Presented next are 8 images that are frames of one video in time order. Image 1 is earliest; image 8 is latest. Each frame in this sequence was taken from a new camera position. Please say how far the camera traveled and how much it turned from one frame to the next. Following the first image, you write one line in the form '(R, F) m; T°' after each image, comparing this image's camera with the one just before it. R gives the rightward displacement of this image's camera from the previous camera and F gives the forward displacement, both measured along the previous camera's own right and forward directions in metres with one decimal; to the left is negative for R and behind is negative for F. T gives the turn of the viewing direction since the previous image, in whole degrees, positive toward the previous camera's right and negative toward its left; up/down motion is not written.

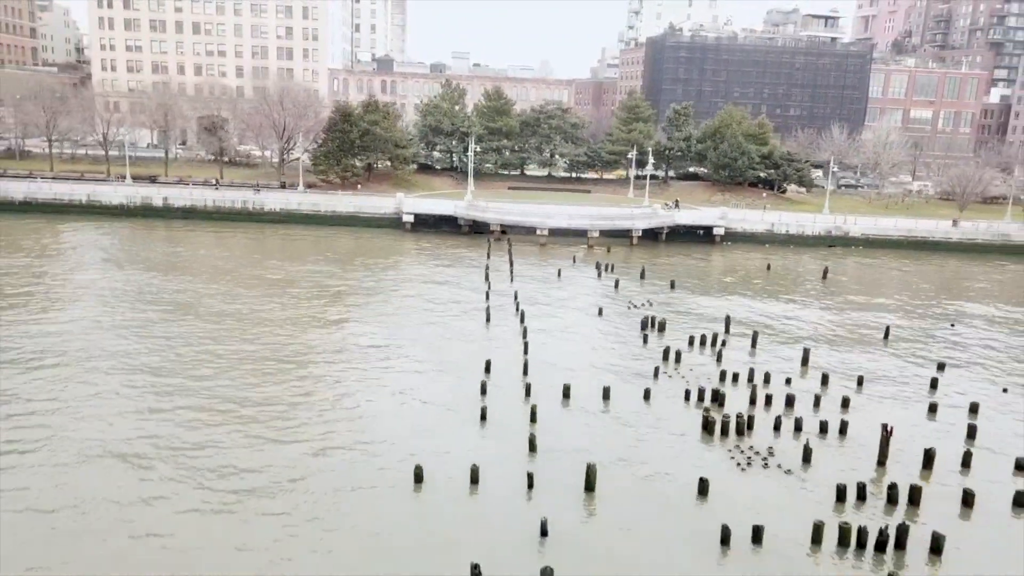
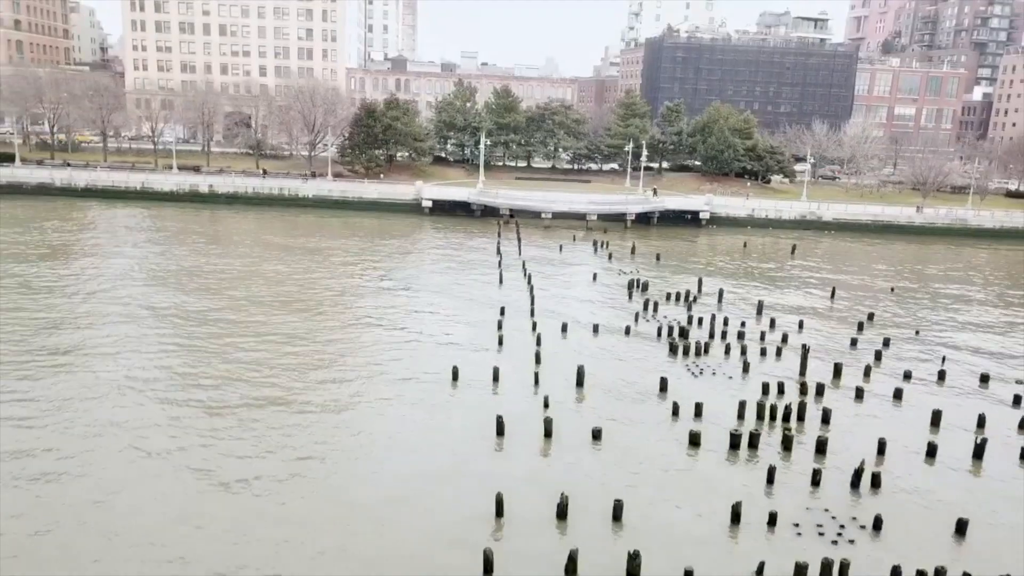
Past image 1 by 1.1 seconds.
(-0.2, -6.3) m; 0°
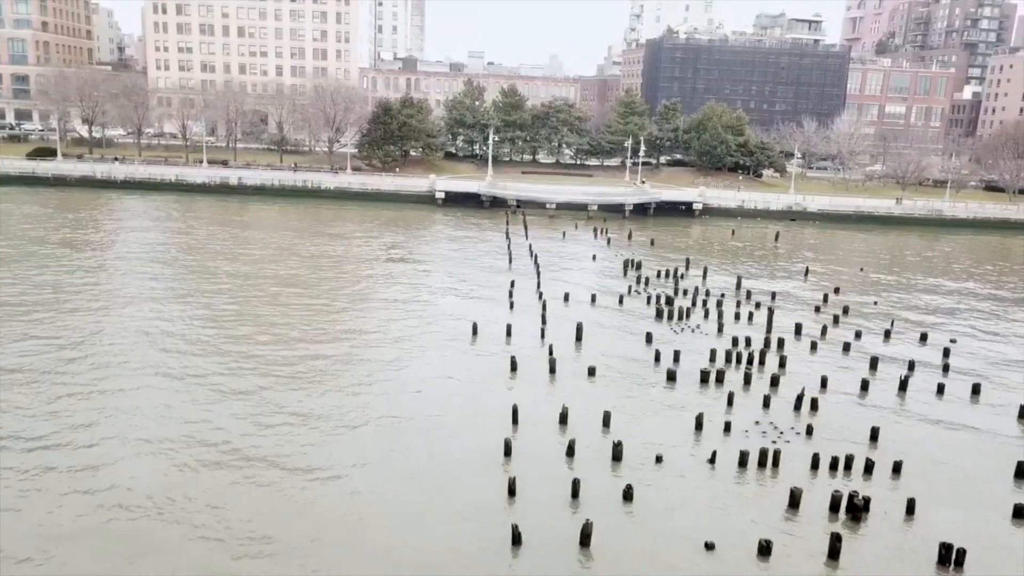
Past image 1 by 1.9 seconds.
(-0.2, -4.5) m; 0°
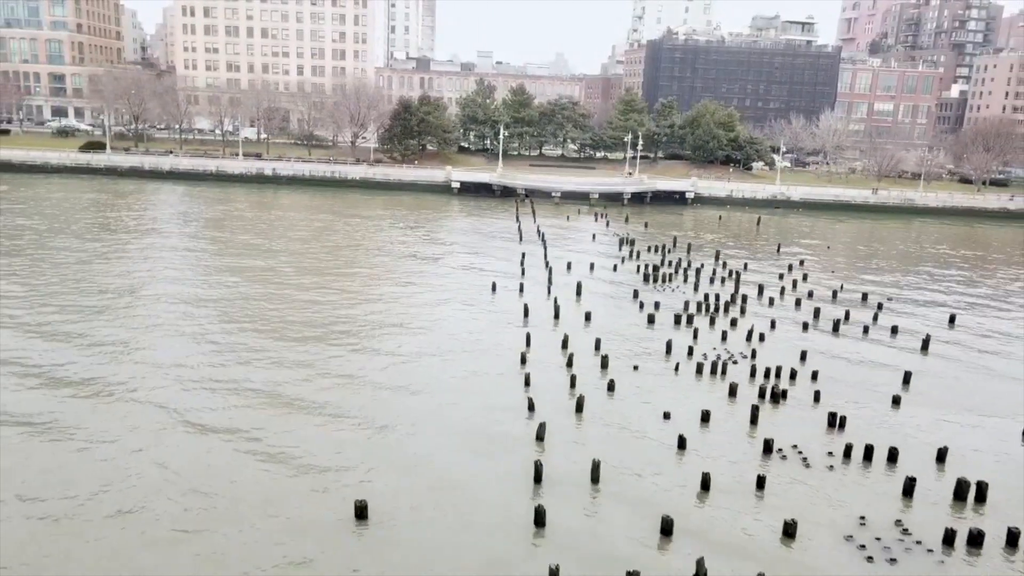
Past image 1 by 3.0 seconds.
(-0.3, -6.3) m; 0°
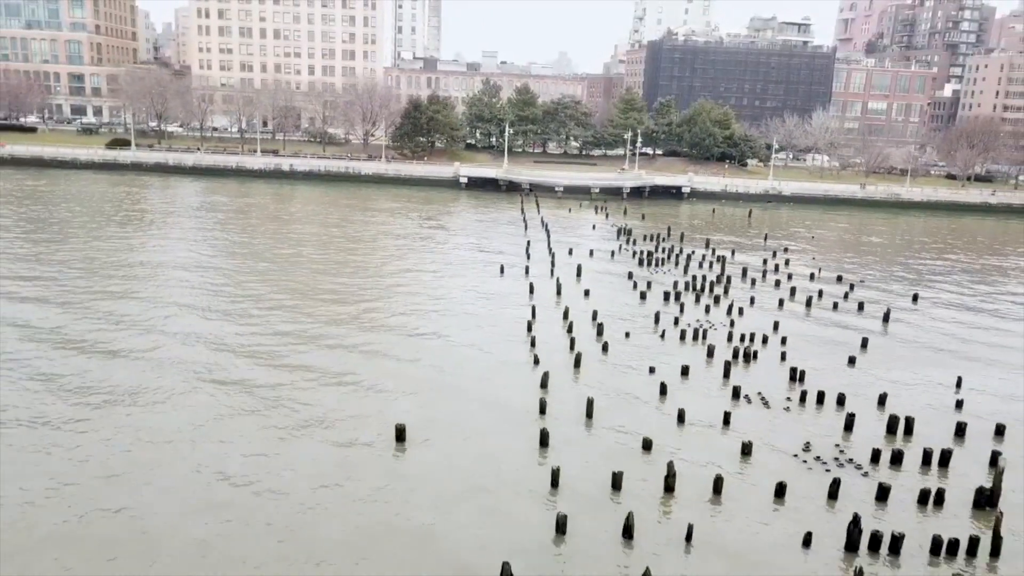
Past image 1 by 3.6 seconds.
(-0.2, -3.6) m; 0°
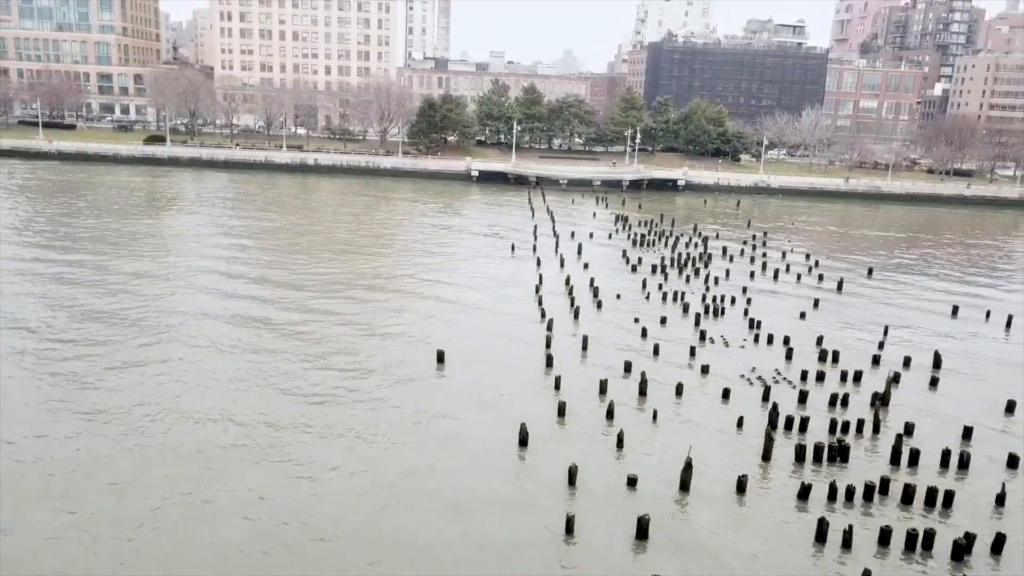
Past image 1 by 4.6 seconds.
(-0.2, -5.8) m; 0°
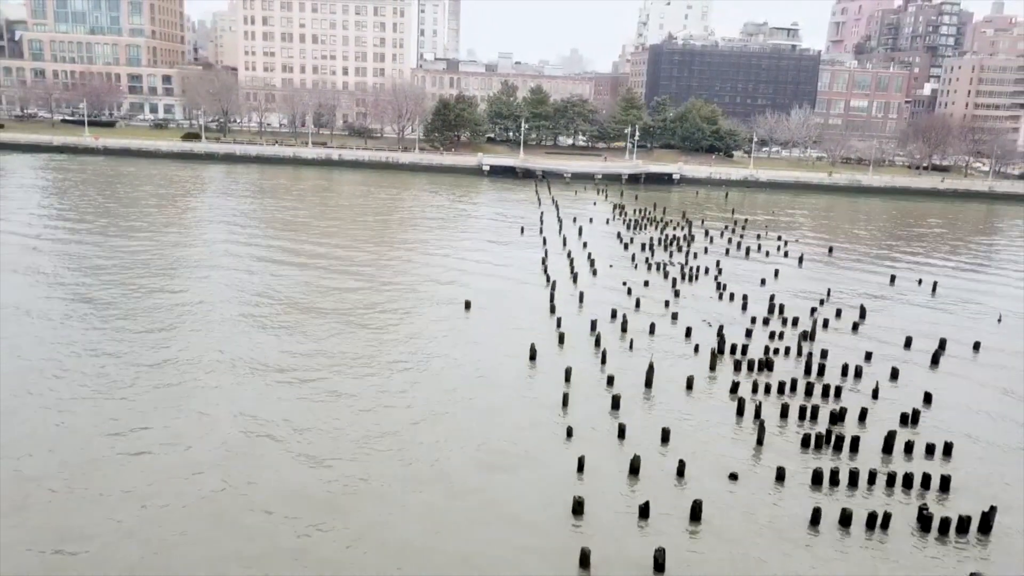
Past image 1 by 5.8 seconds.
(-0.2, -6.7) m; 0°
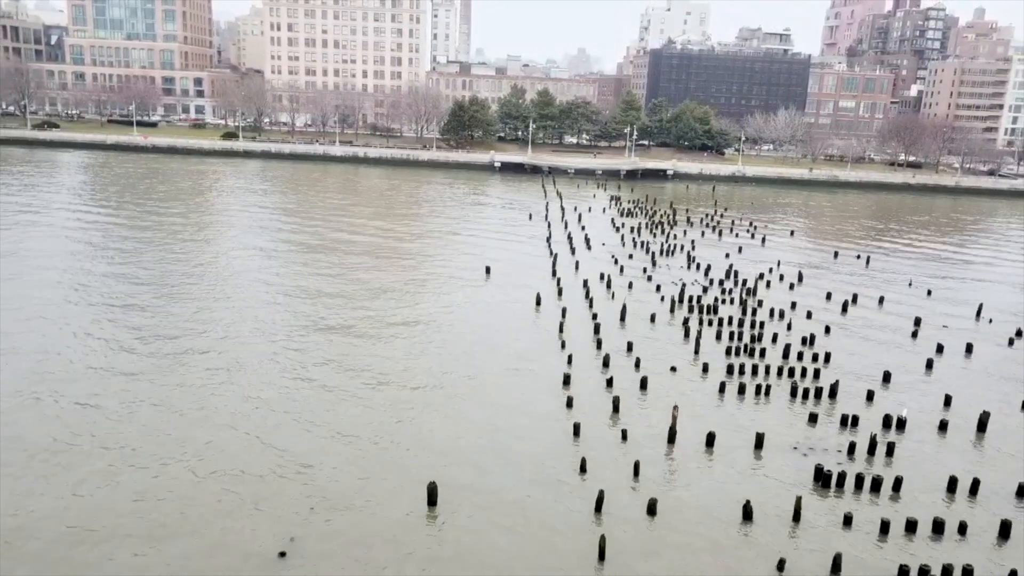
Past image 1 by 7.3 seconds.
(-0.1, -8.6) m; -1°
